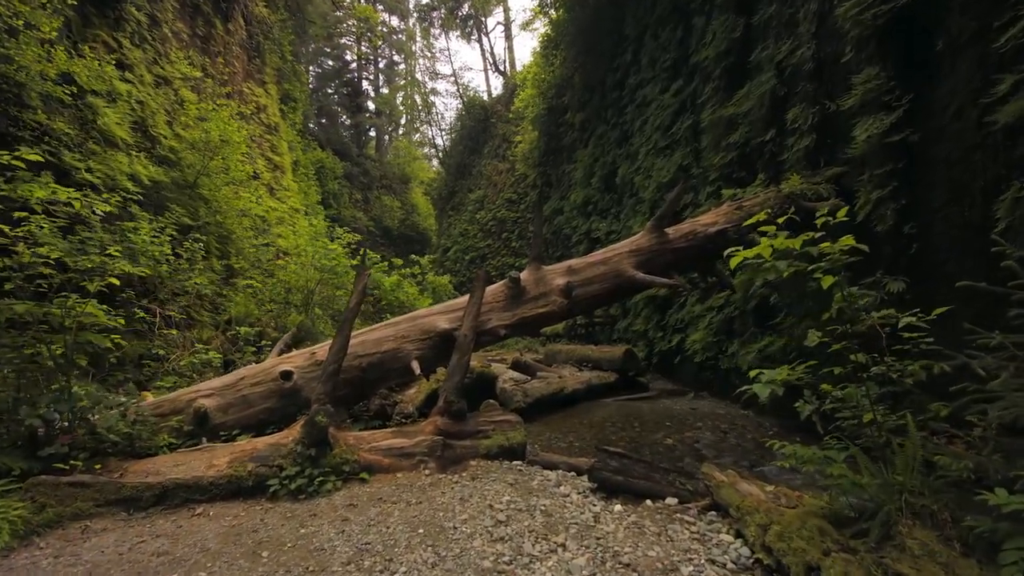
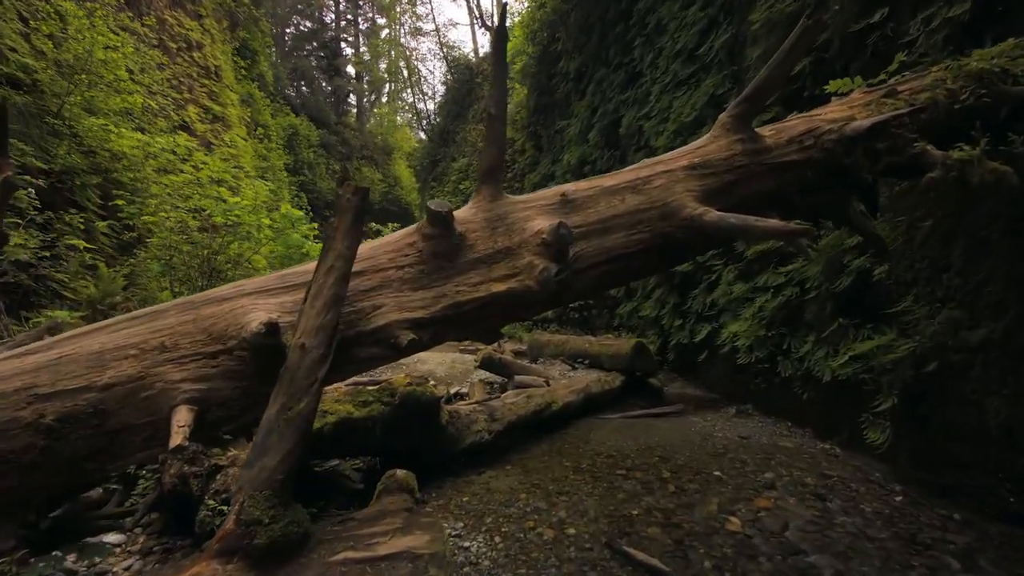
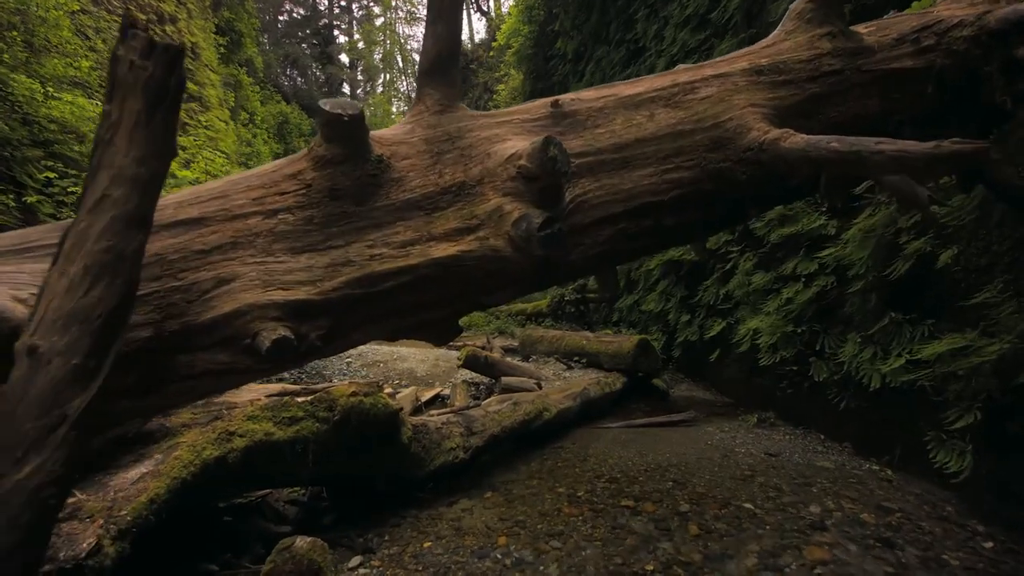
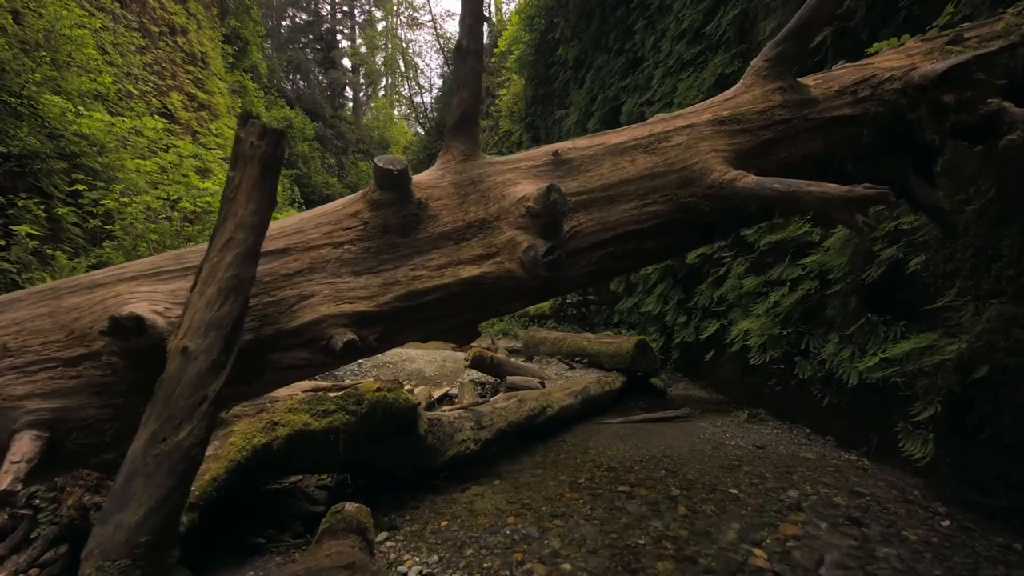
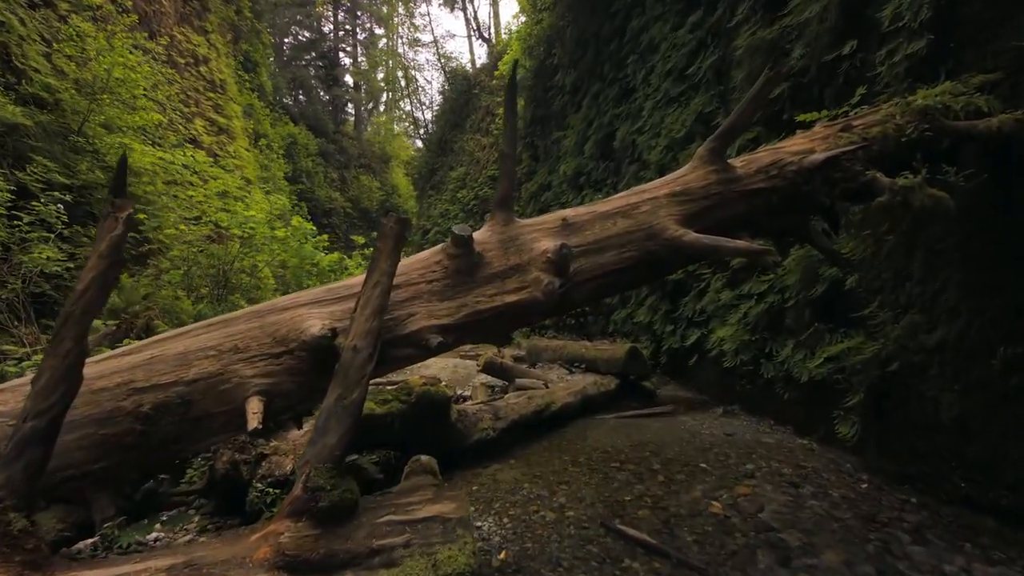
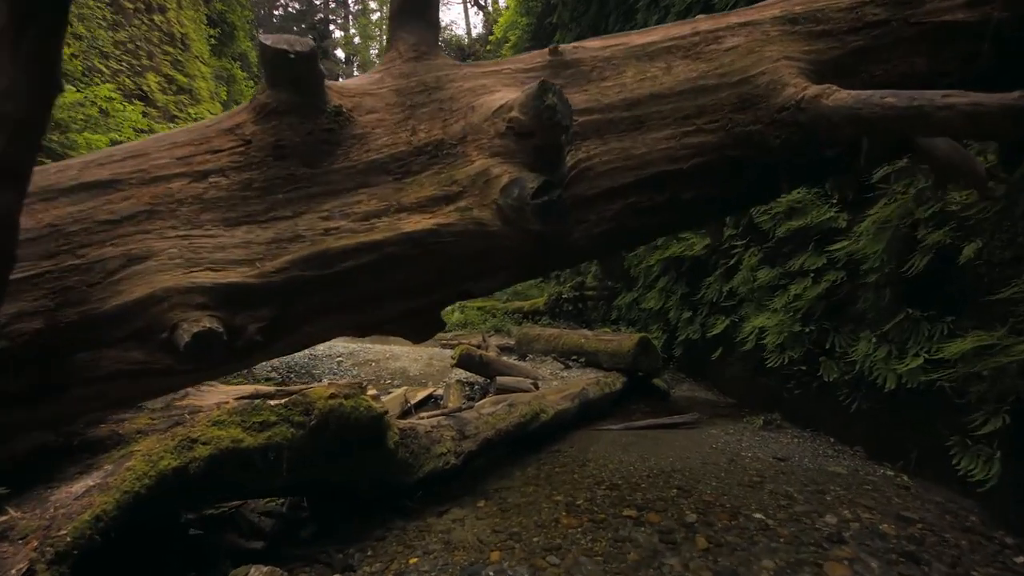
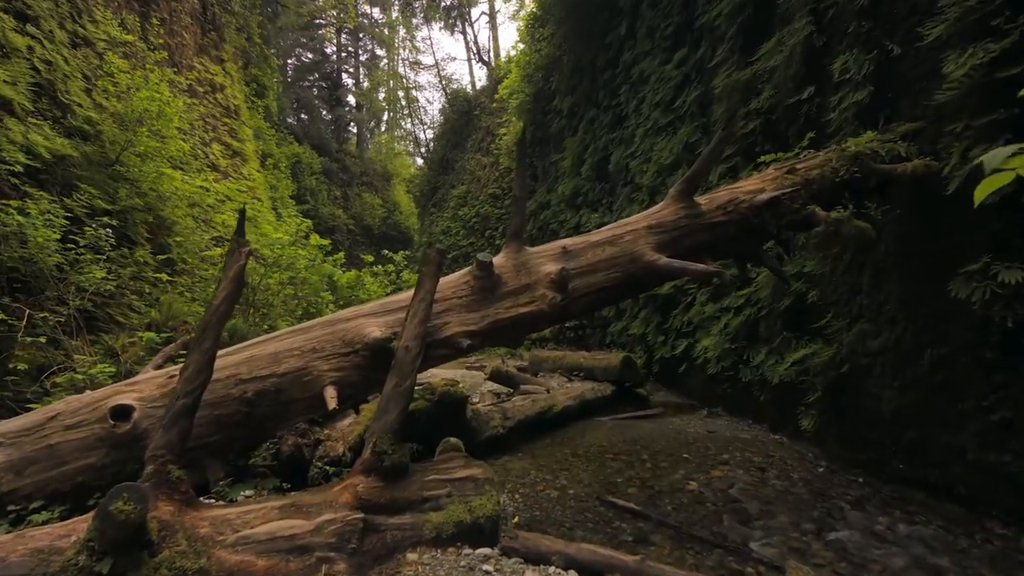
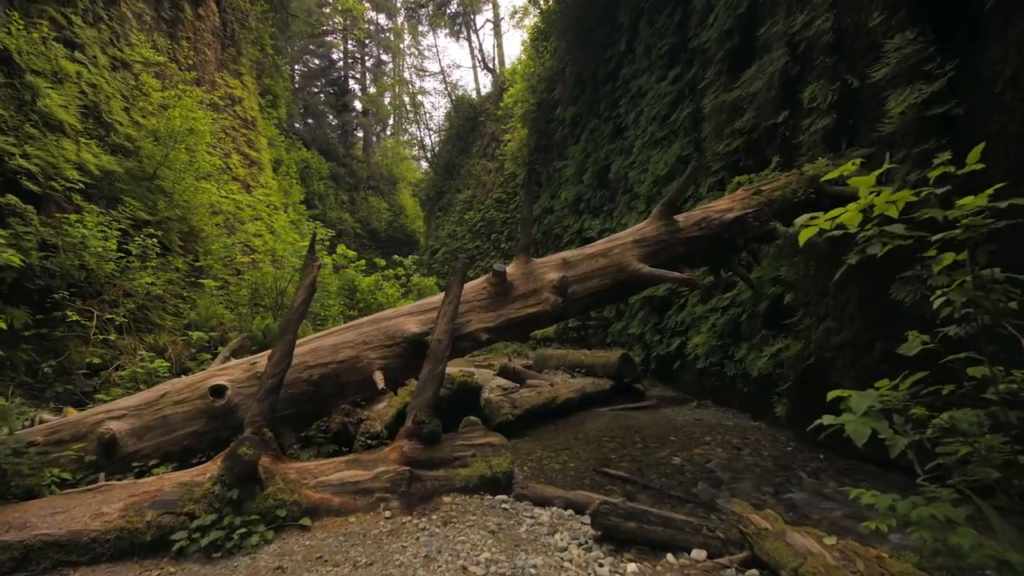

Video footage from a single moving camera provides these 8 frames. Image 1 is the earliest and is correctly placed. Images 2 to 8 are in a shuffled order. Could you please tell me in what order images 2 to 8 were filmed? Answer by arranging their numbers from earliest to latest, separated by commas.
8, 7, 5, 2, 4, 3, 6
